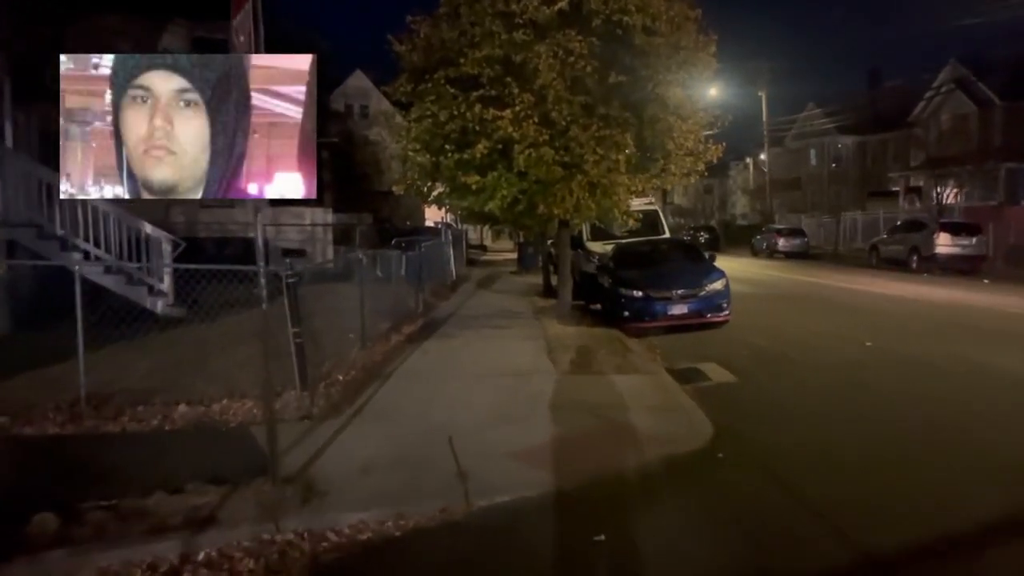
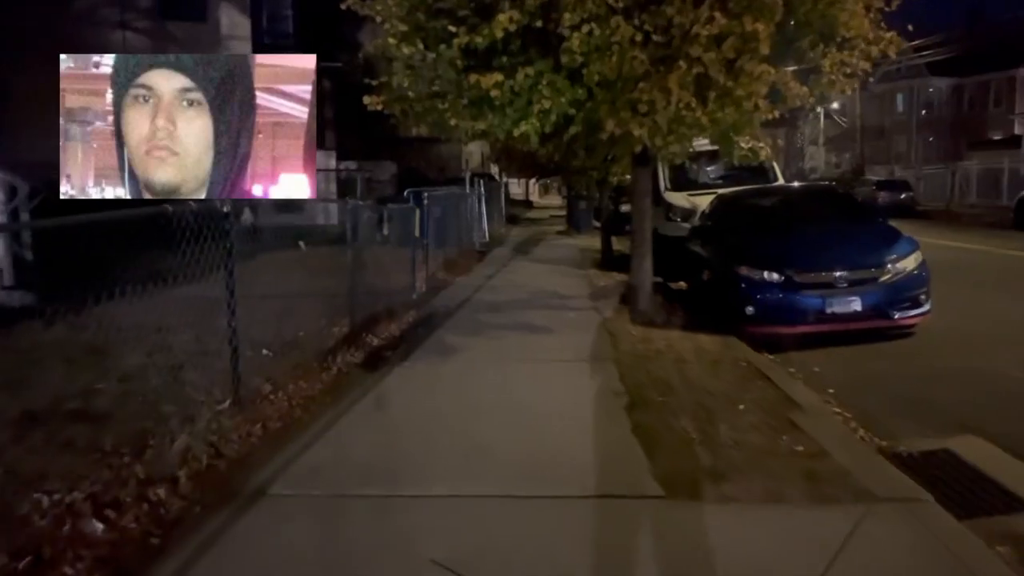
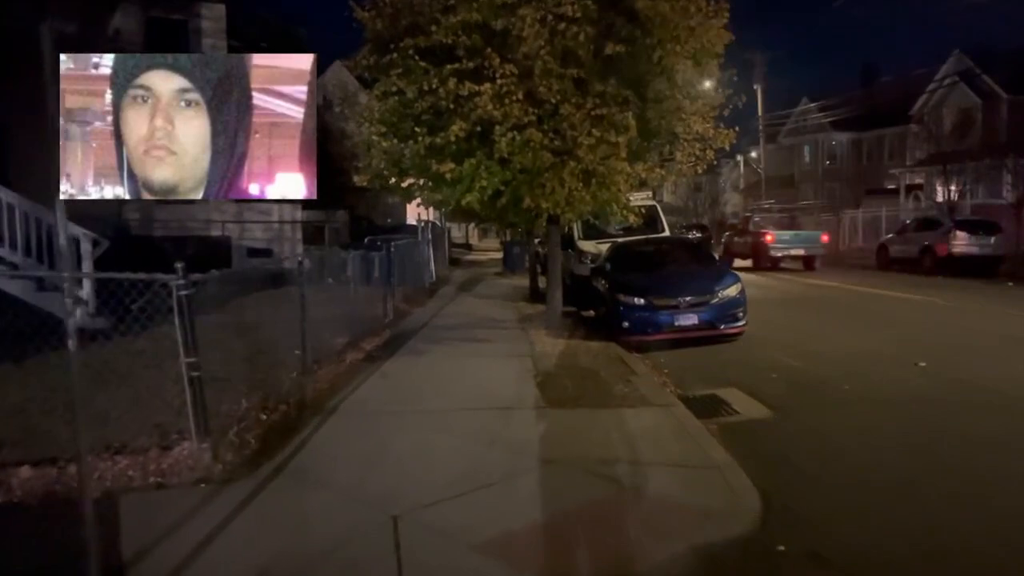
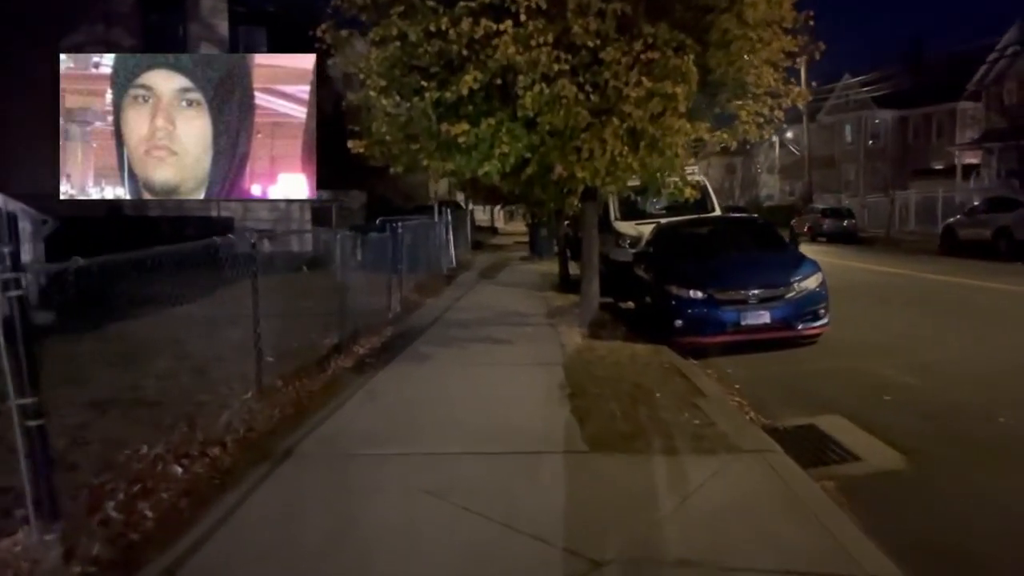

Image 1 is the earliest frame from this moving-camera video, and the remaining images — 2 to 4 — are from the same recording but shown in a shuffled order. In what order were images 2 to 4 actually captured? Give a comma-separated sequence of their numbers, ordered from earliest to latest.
3, 4, 2
